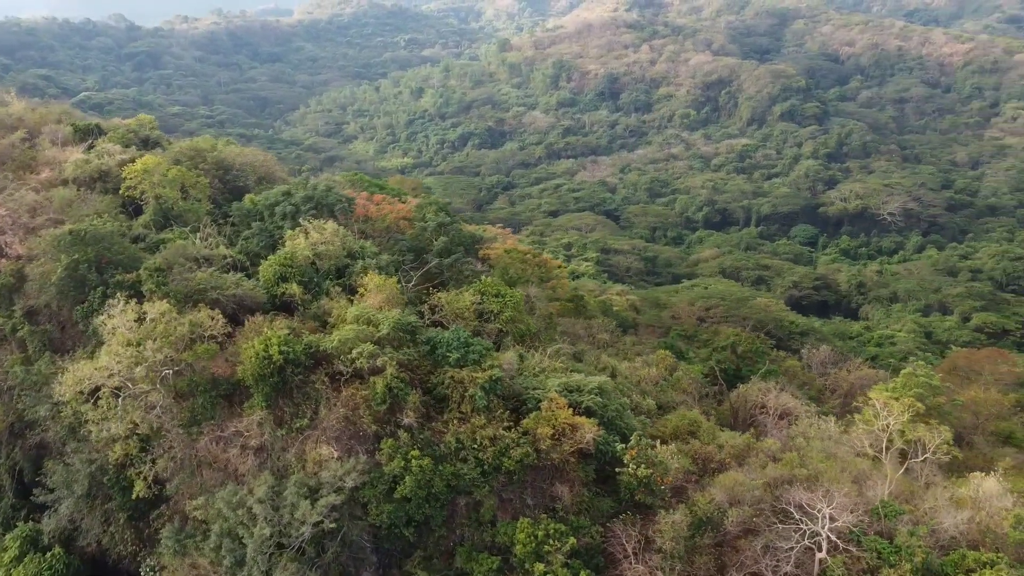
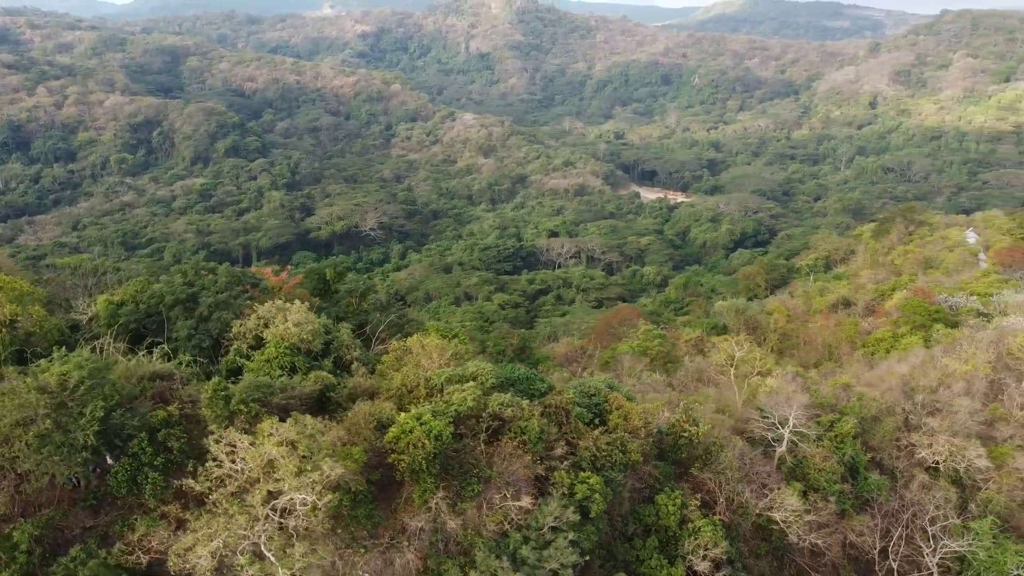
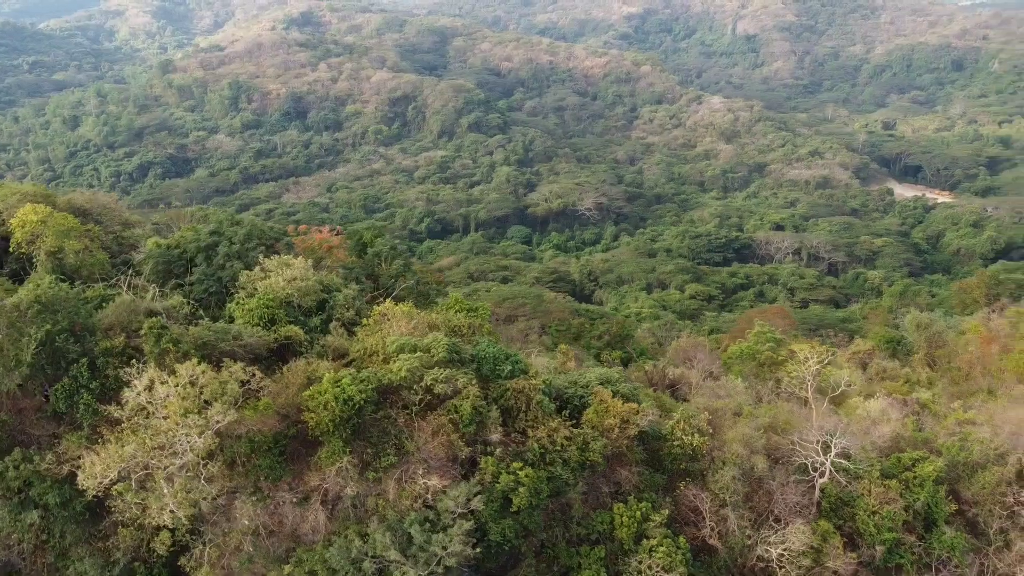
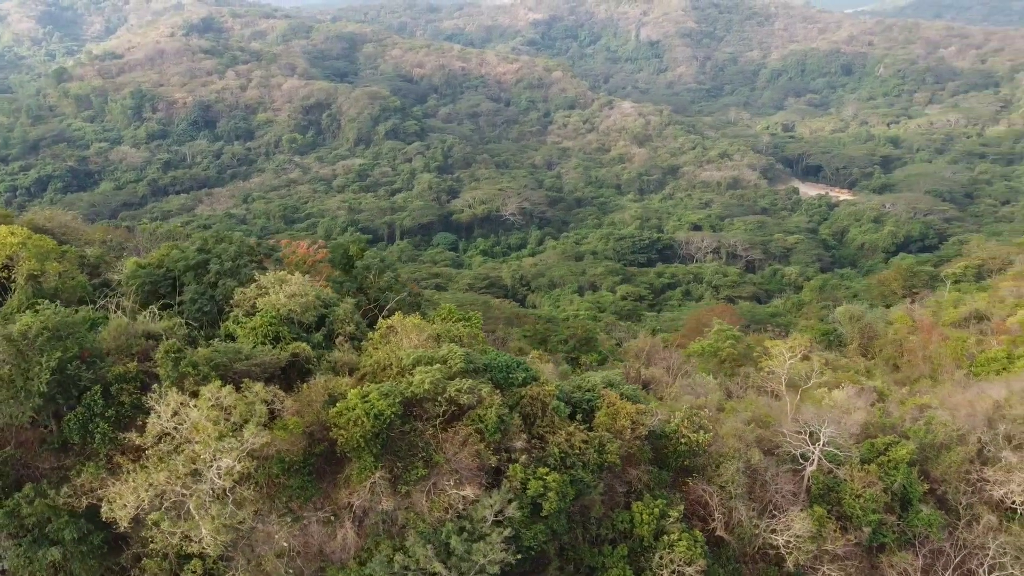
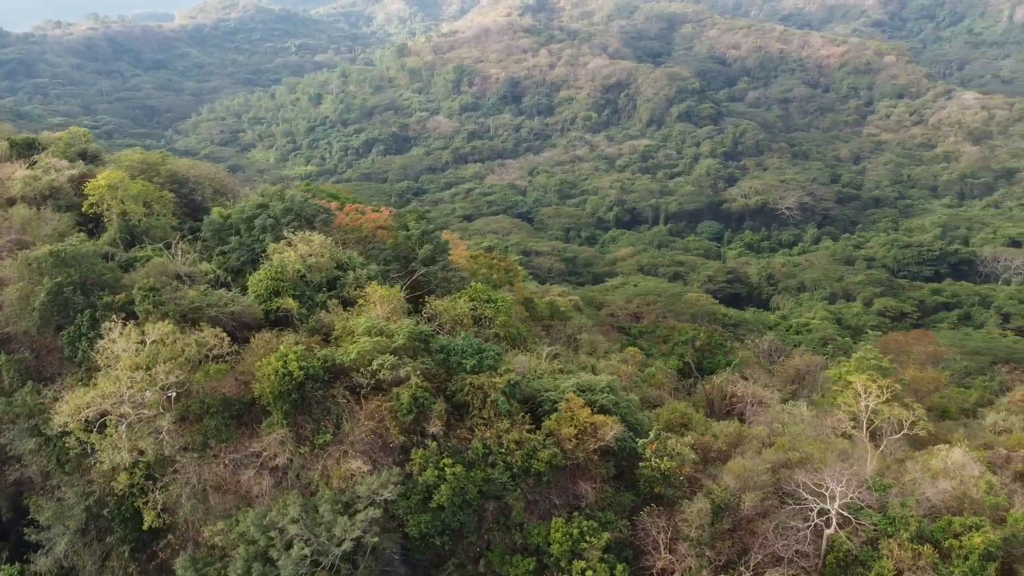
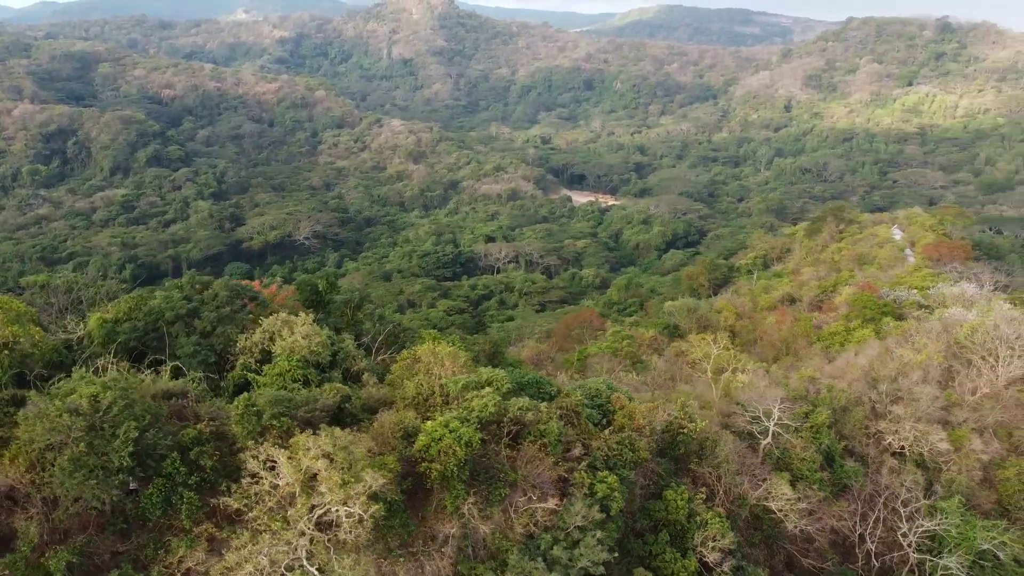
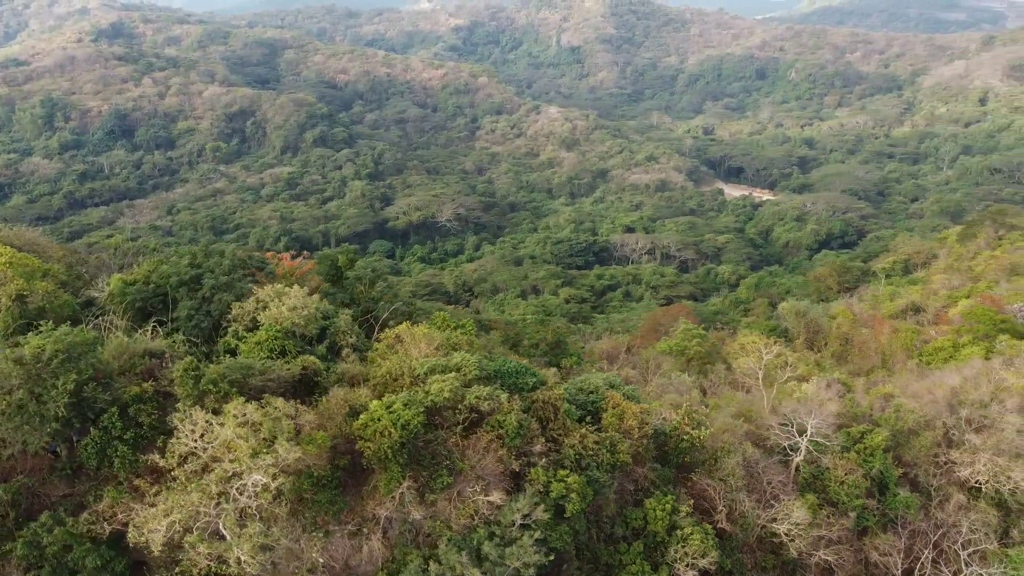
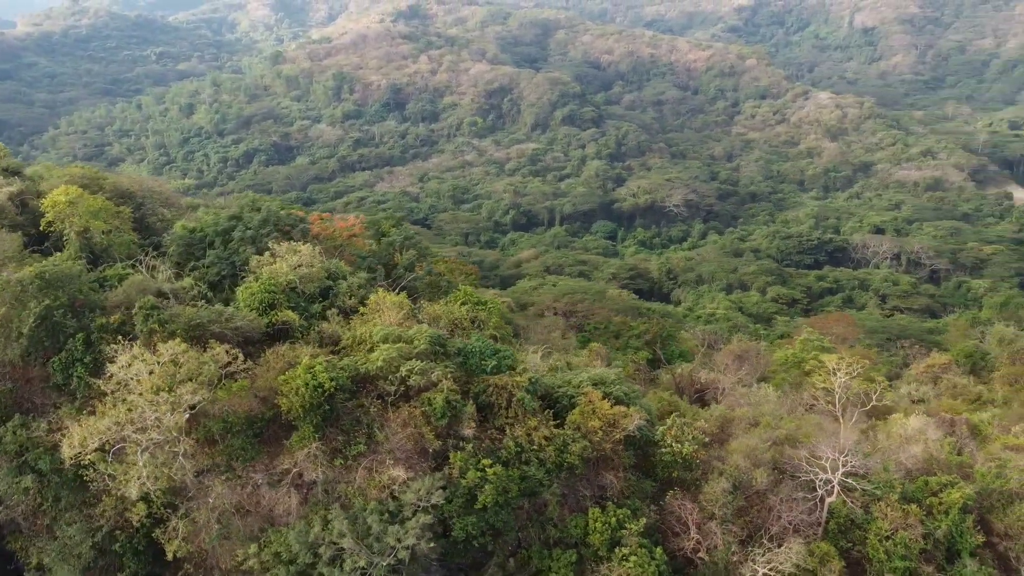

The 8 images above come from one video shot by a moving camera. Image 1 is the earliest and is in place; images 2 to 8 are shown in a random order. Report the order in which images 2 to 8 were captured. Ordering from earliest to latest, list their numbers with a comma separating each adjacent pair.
5, 8, 3, 4, 7, 2, 6
